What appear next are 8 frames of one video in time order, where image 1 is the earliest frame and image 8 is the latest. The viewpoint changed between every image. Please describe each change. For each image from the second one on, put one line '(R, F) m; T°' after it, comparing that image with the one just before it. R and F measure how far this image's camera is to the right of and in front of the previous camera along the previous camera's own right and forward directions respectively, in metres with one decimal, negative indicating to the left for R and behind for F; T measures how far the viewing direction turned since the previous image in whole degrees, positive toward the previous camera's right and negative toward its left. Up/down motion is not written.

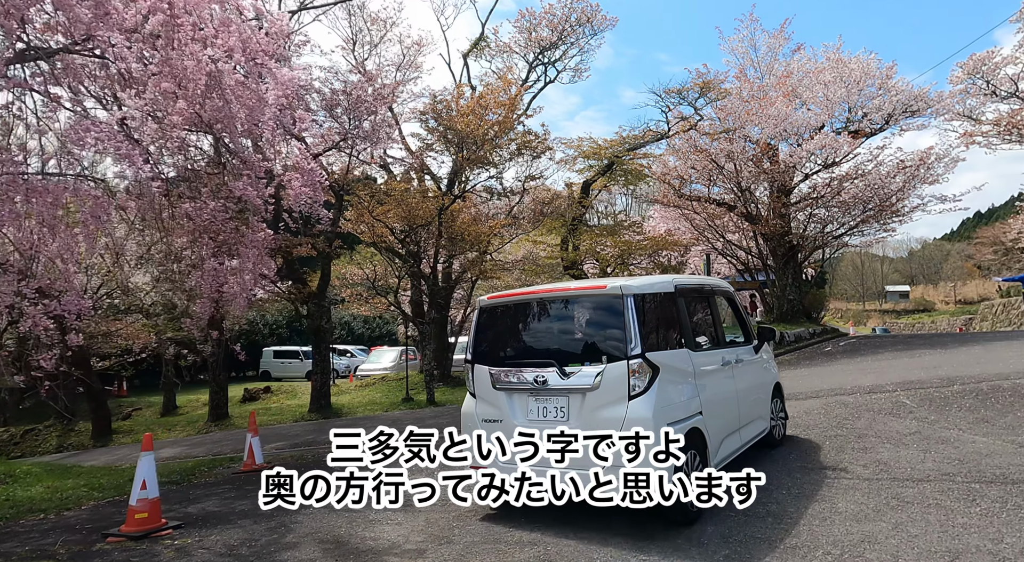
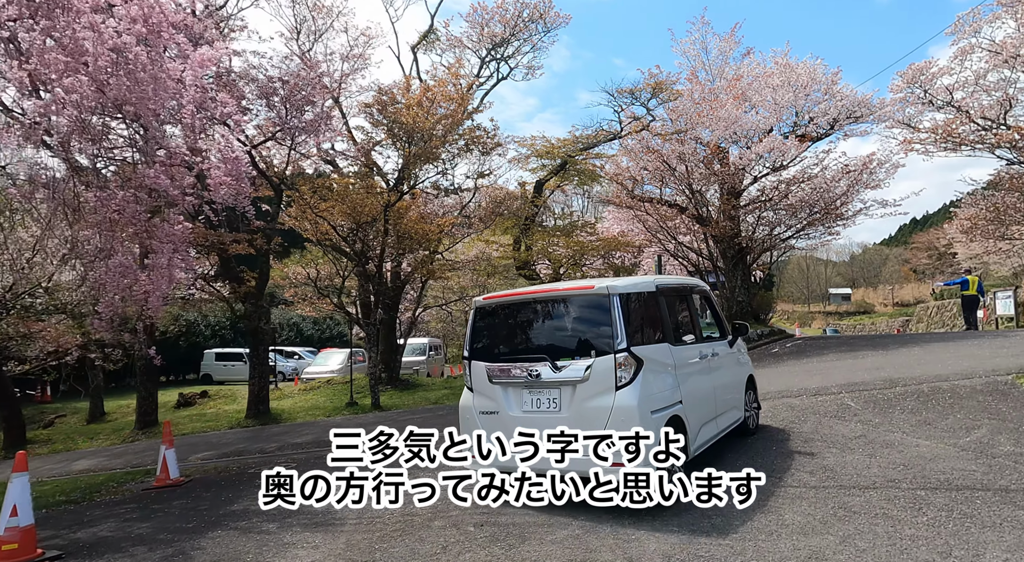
(+0.1, +0.2) m; +4°
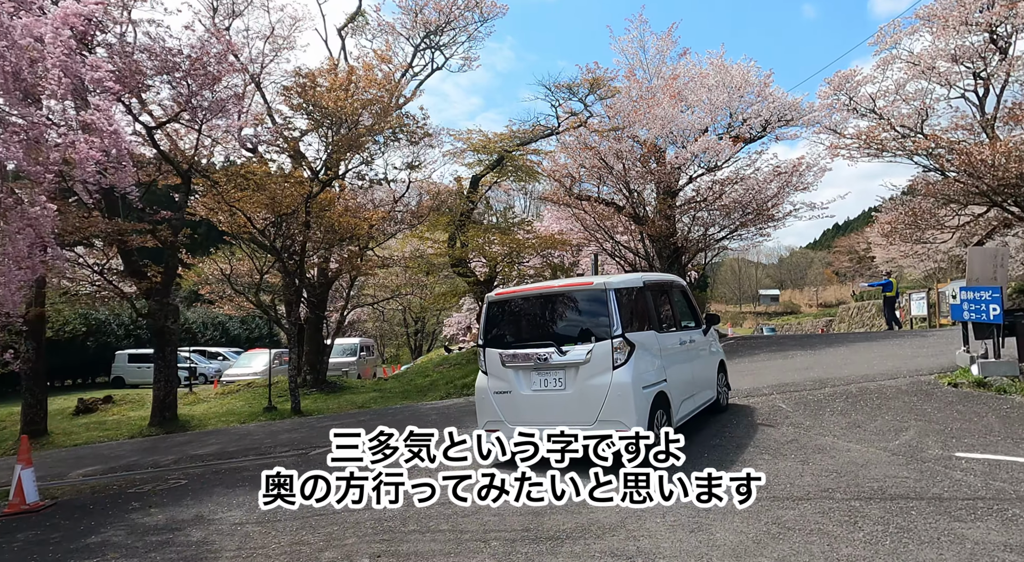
(+0.1, +0.4) m; +5°
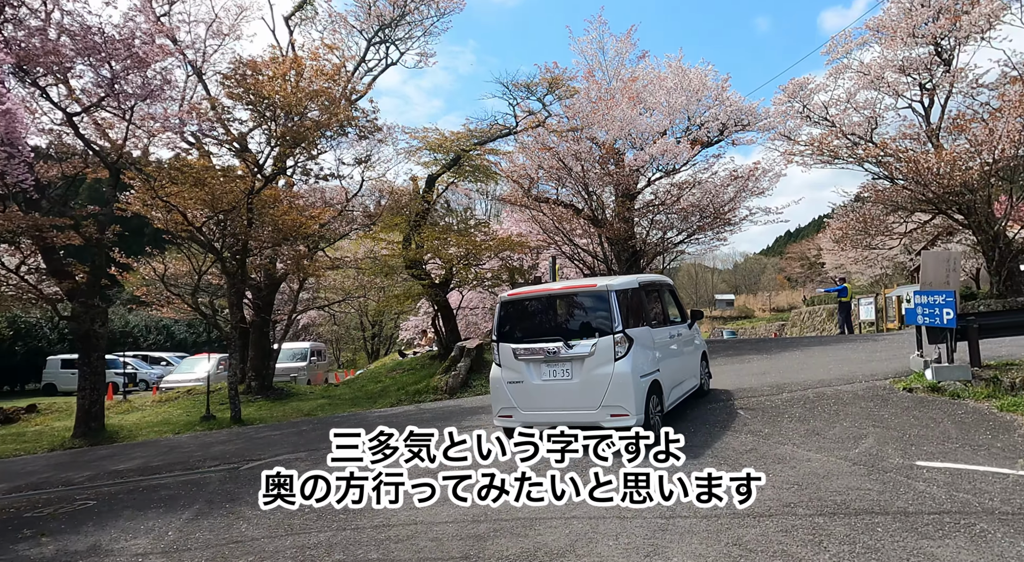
(+0.1, +0.3) m; +3°
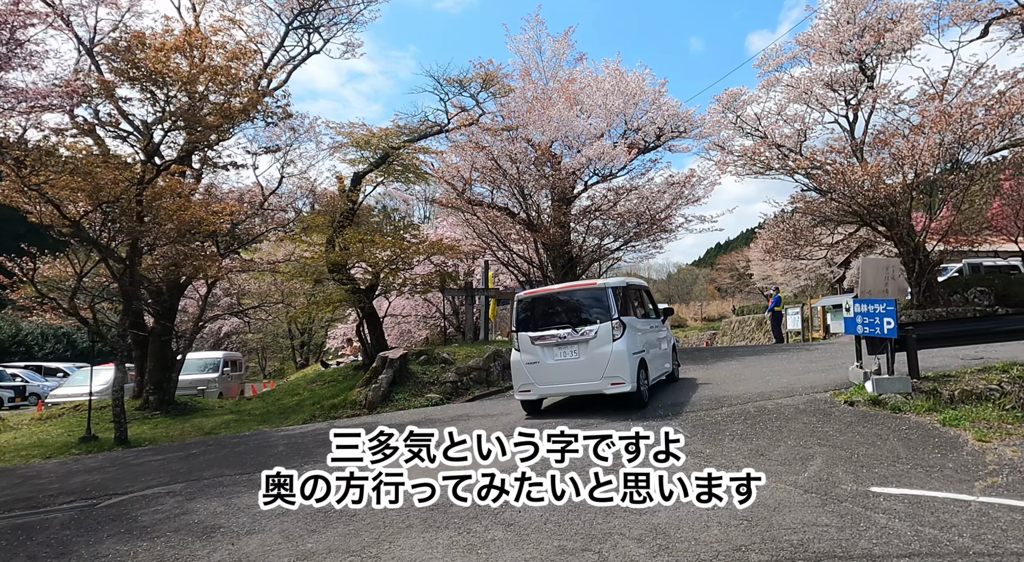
(+0.2, +0.7) m; +5°
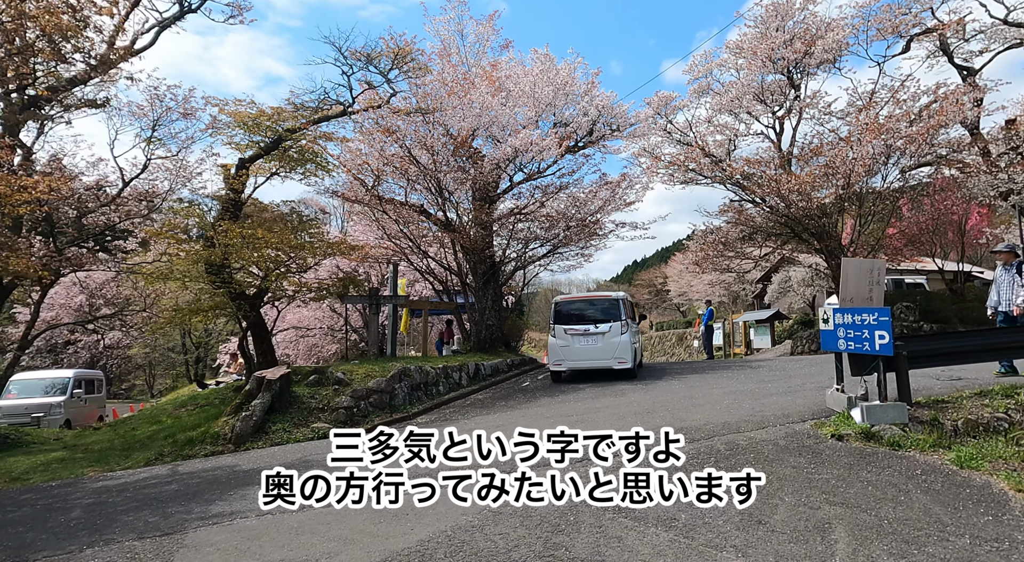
(+0.1, +1.7) m; +6°
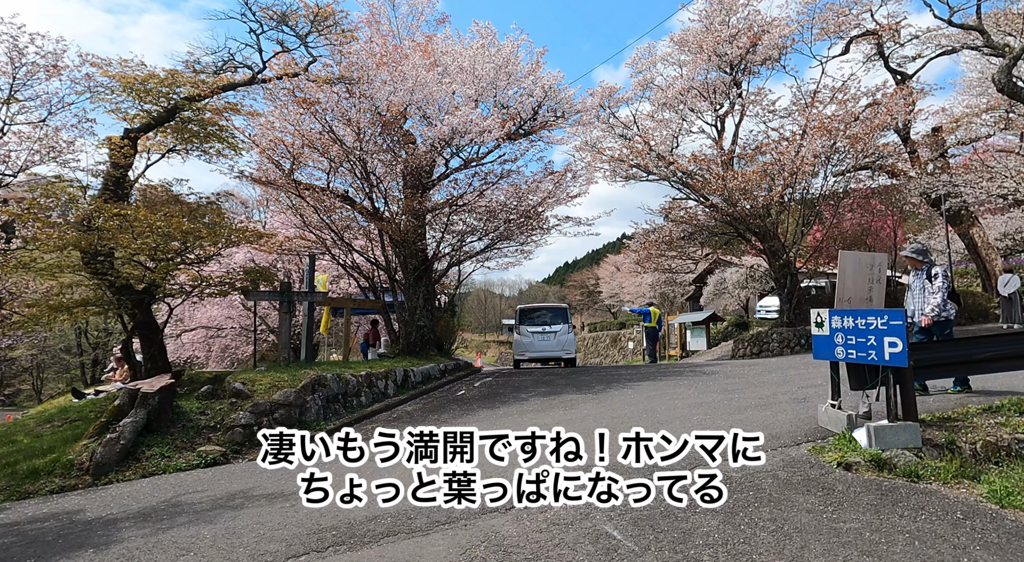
(0.0, +1.2) m; +6°
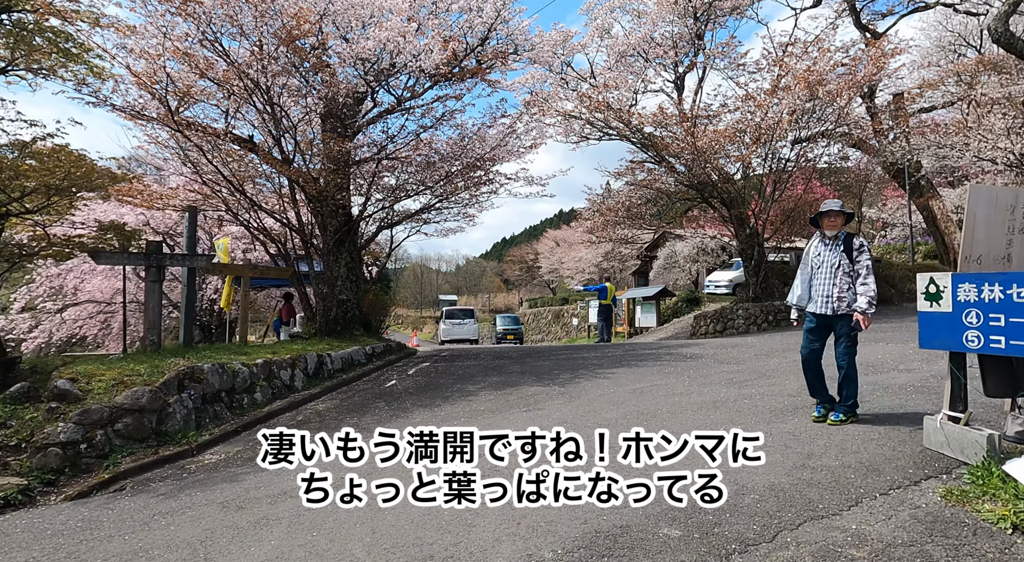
(-0.1, +2.1) m; +5°
